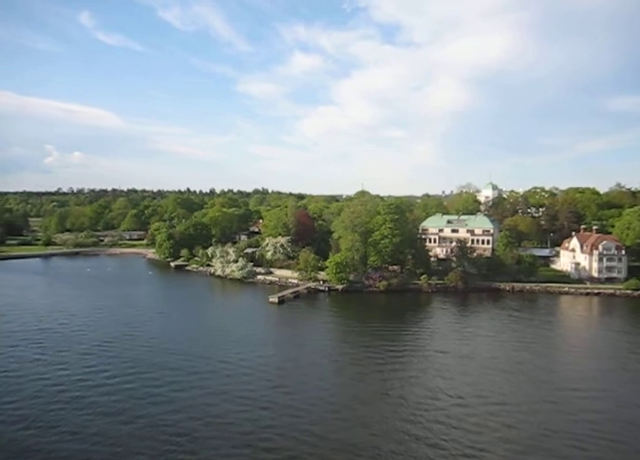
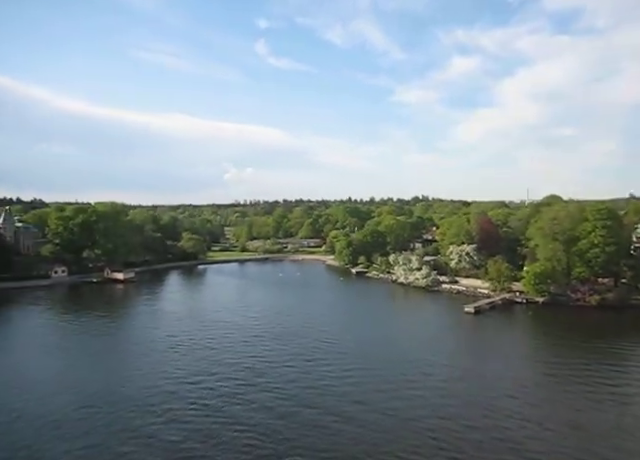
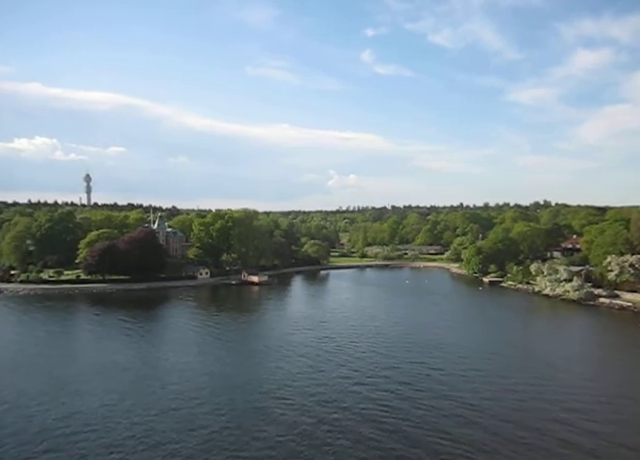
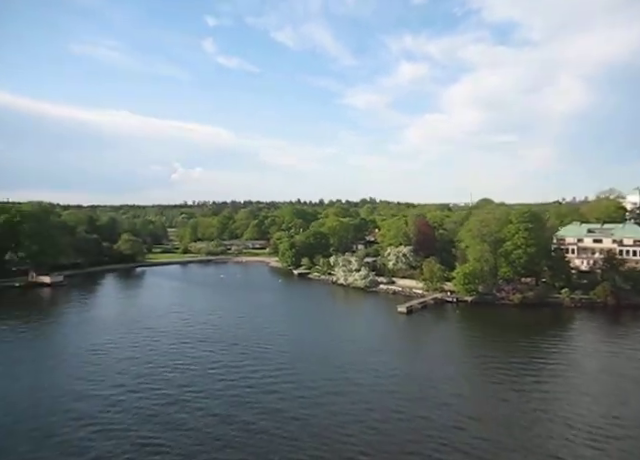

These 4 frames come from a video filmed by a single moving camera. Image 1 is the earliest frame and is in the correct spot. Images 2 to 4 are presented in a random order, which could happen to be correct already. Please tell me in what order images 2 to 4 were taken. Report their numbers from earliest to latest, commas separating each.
4, 2, 3
